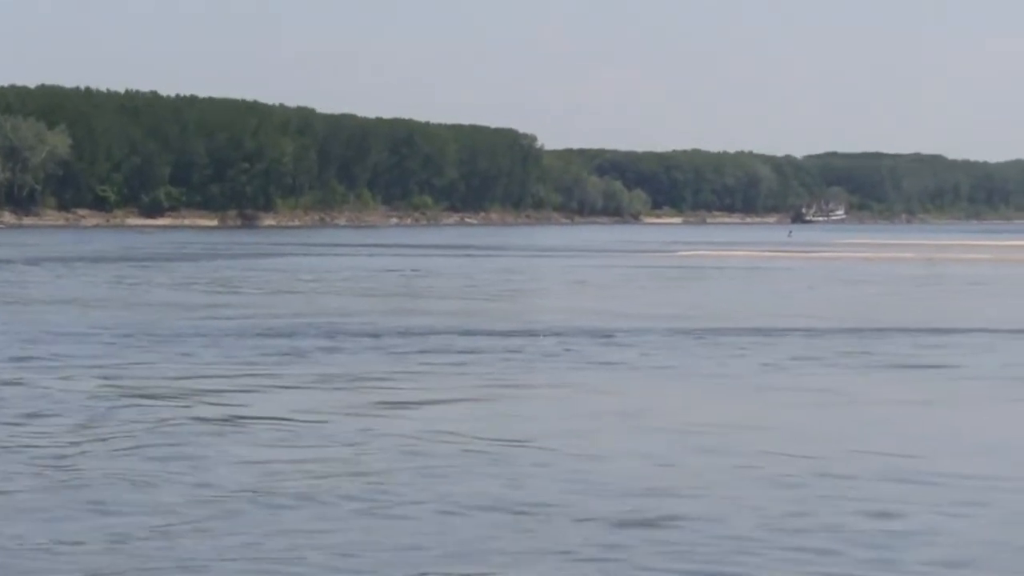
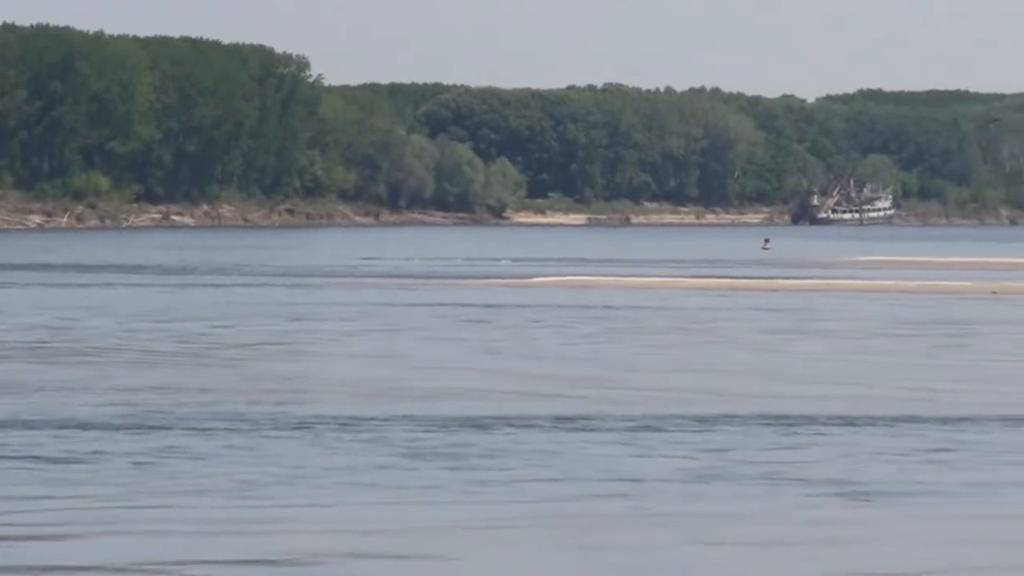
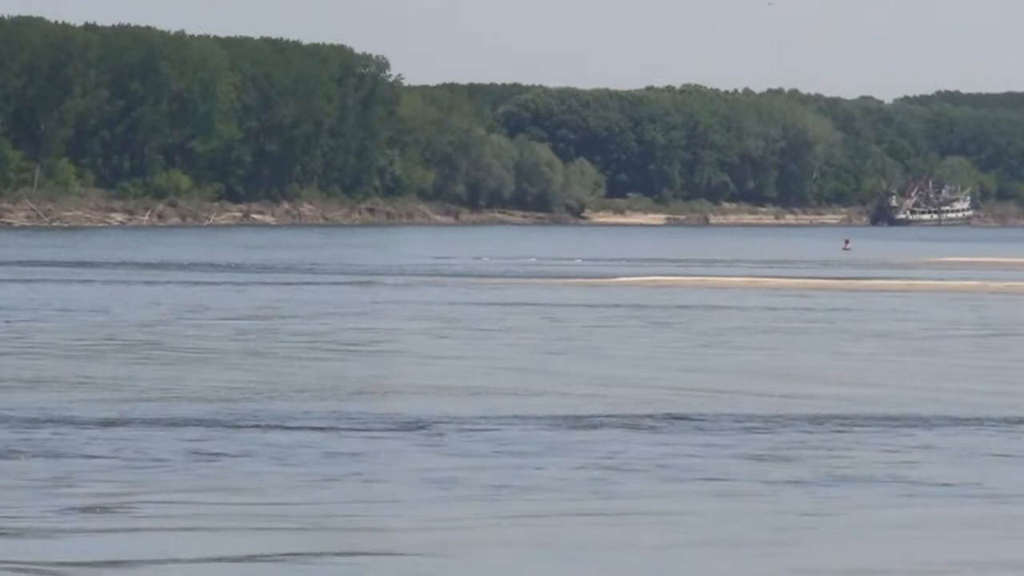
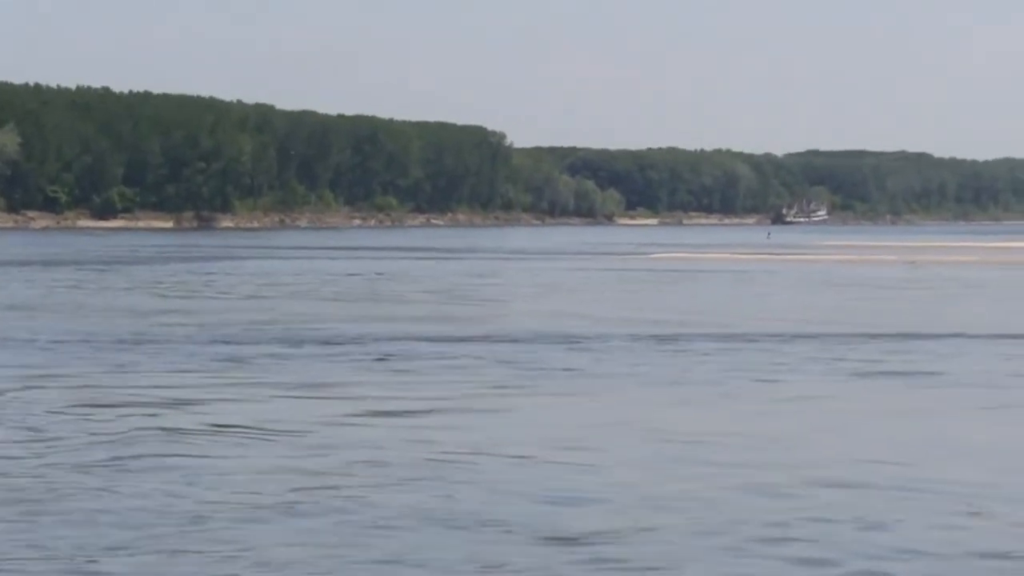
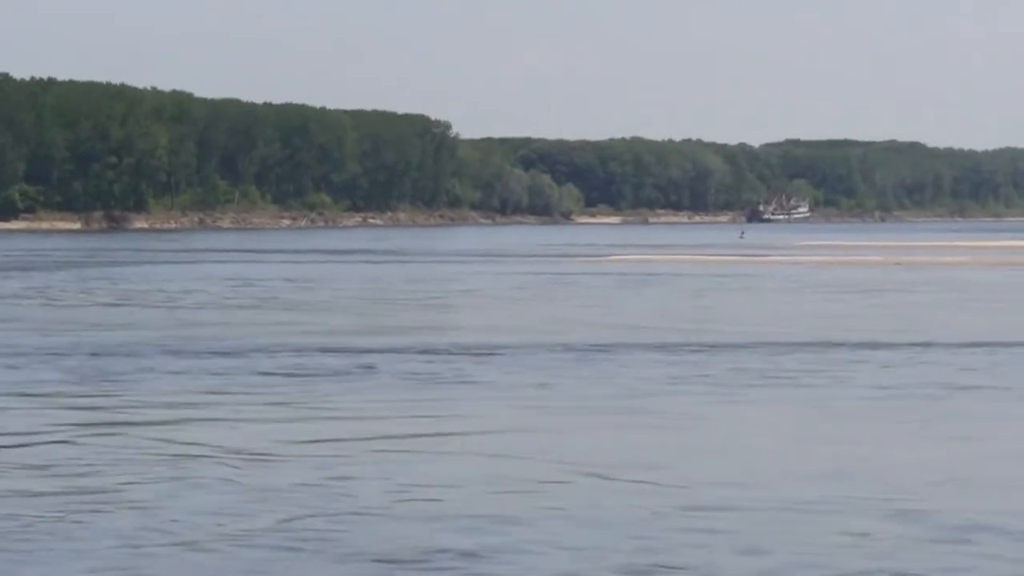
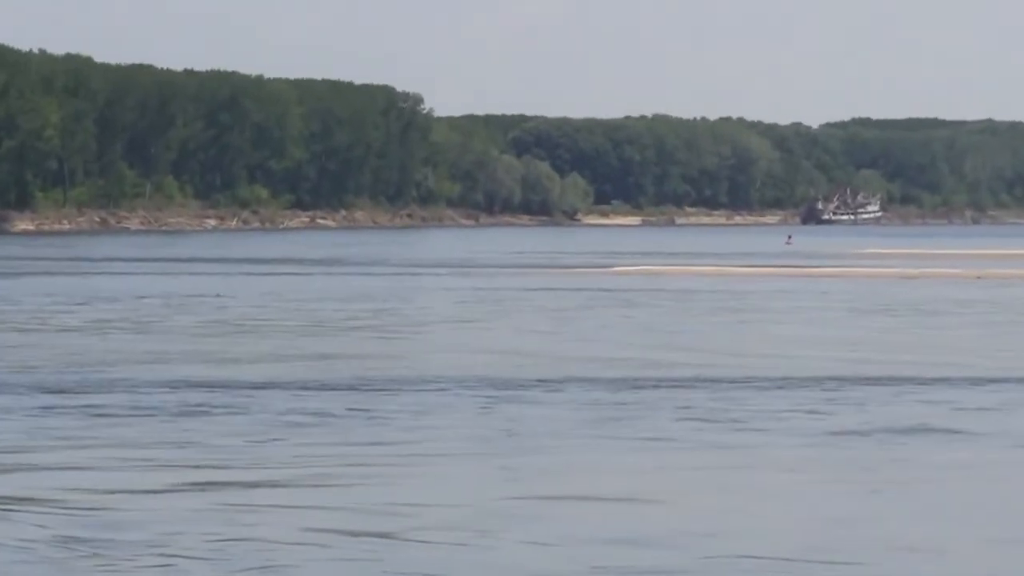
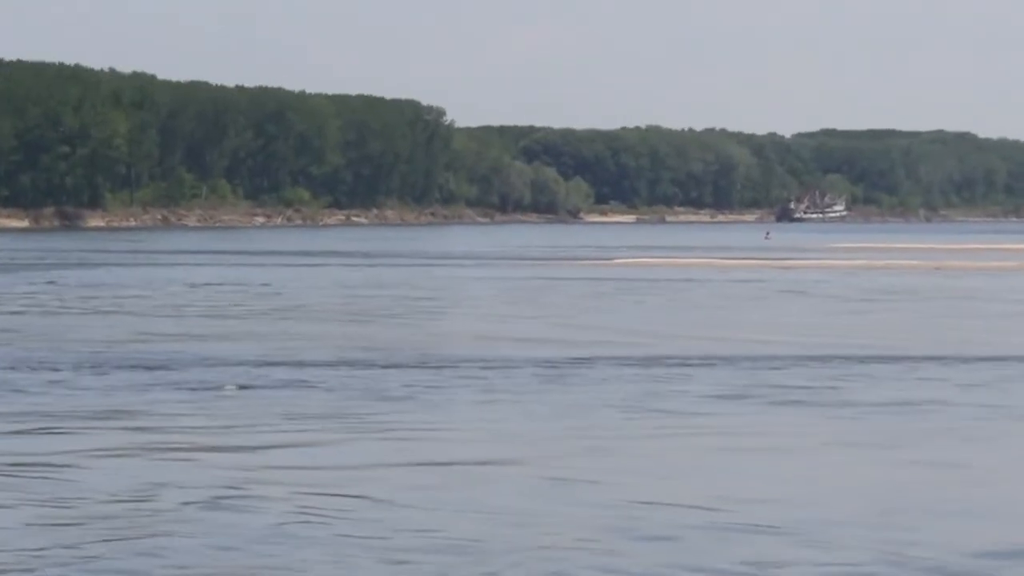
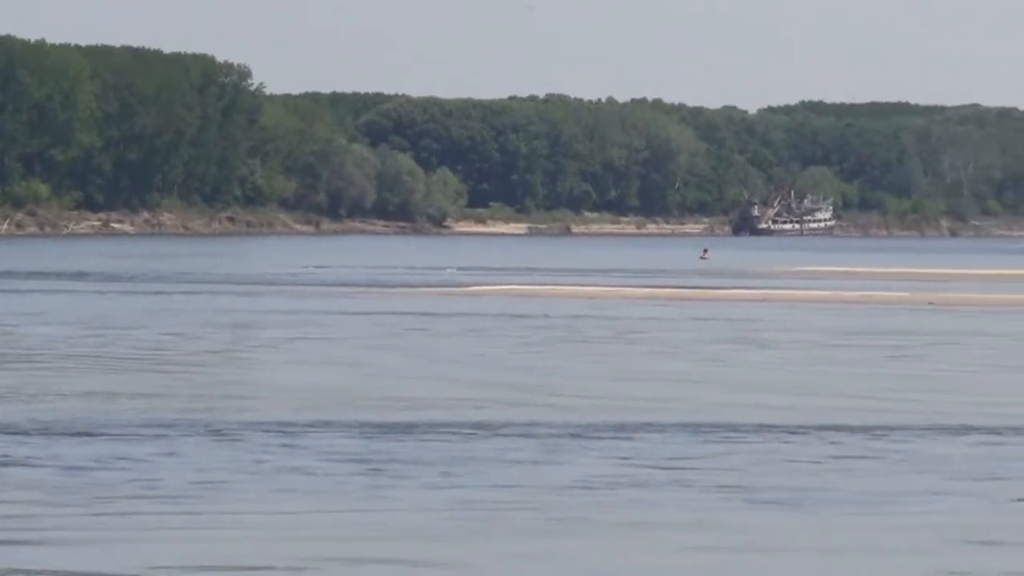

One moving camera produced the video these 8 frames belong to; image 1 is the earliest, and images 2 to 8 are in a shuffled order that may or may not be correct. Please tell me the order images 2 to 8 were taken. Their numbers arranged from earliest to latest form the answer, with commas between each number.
4, 5, 7, 6, 3, 2, 8
